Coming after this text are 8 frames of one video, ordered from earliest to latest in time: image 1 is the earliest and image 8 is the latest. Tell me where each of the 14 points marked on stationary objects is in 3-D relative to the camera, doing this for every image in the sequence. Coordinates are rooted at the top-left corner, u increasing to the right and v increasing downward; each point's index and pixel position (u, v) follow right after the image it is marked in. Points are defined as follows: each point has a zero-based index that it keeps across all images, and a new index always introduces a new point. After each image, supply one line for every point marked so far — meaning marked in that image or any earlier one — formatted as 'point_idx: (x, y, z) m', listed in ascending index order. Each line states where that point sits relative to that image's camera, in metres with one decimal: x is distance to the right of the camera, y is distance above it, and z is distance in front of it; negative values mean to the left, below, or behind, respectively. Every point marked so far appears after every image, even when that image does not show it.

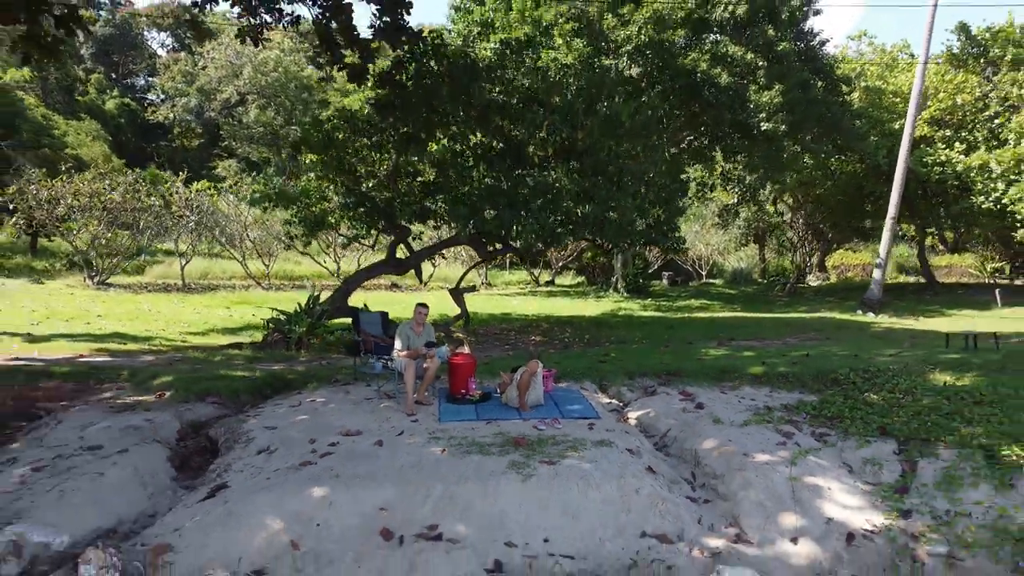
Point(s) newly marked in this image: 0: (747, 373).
0: (+2.5, -0.9, +6.8) m
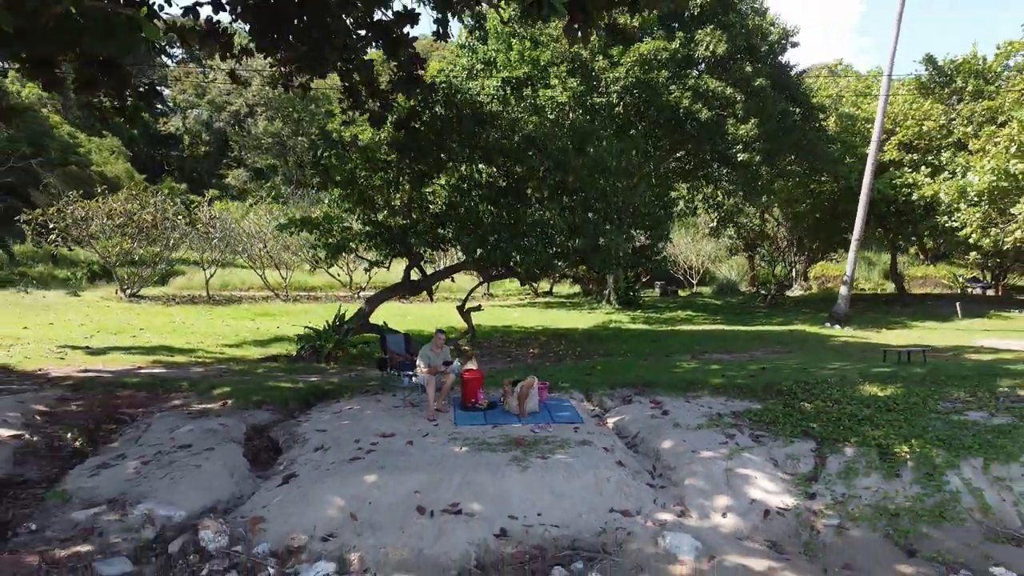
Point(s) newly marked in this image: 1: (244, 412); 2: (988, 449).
0: (+2.5, -1.3, +8.2) m
1: (-3.2, -1.5, +7.5) m
2: (+4.6, -1.5, +6.0) m
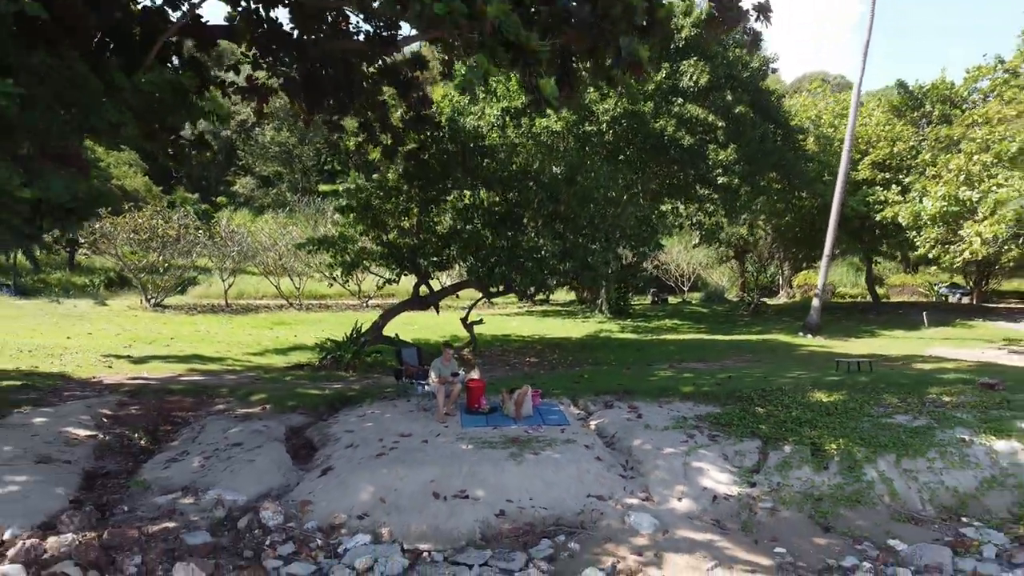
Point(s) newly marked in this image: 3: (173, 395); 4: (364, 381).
0: (+2.5, -1.6, +9.5) m
1: (-3.2, -1.8, +8.8) m
2: (+4.5, -1.8, +7.3) m
3: (-5.4, -1.7, +10.0) m
4: (-2.5, -1.6, +10.5) m
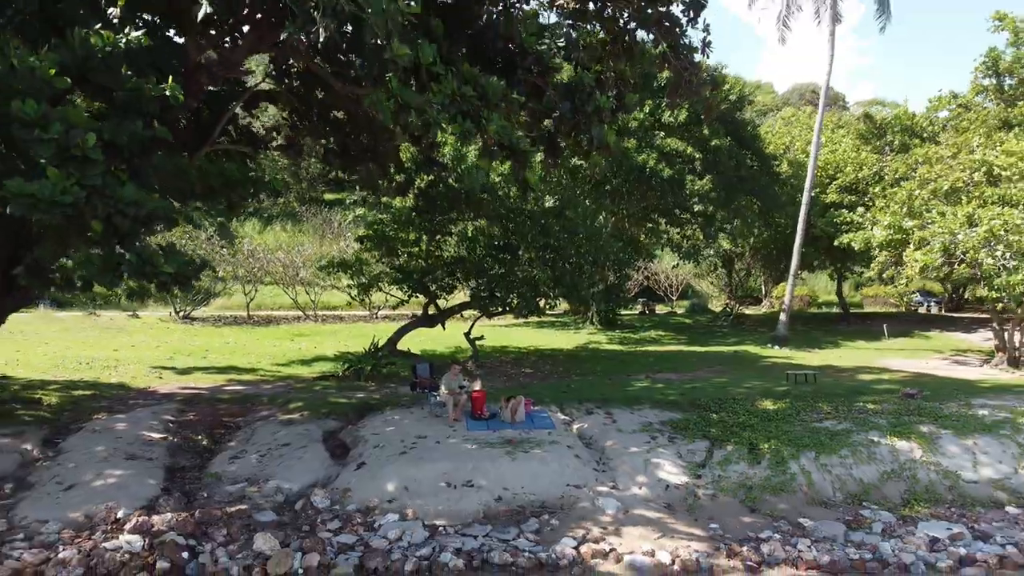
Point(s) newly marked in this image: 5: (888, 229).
0: (+2.5, -2.0, +11.2) m
1: (-3.3, -2.2, +10.6) m
2: (+4.5, -2.3, +9.1) m
3: (-5.5, -2.2, +11.8) m
4: (-2.5, -2.0, +12.3) m
5: (+8.9, +1.4, +14.9) m
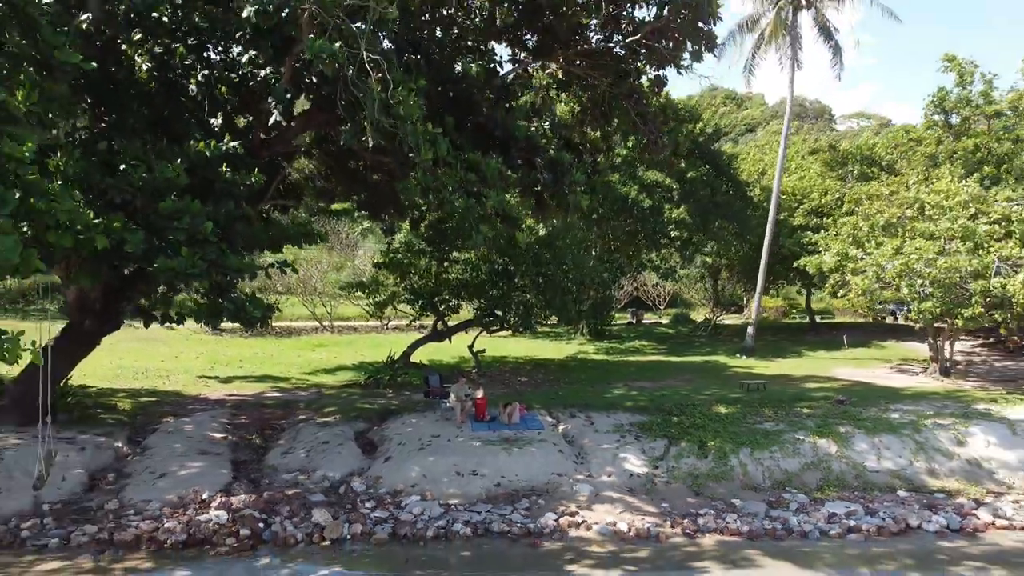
0: (+2.4, -2.5, +13.5) m
1: (-3.3, -2.8, +12.8) m
2: (+4.4, -2.8, +11.4) m
3: (-5.5, -2.7, +14.1) m
4: (-2.6, -2.5, +14.6) m
5: (+8.8, +0.9, +17.1) m
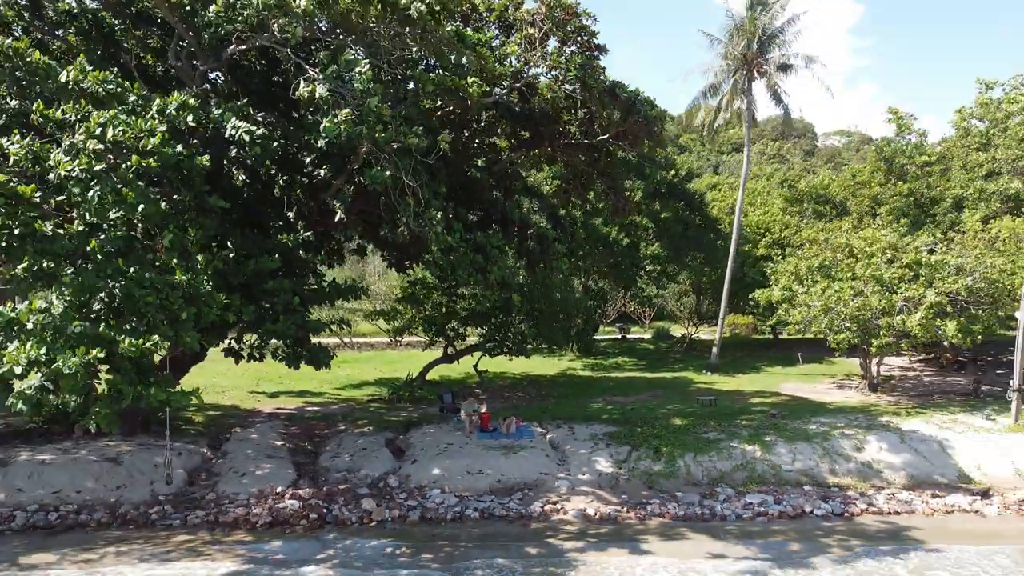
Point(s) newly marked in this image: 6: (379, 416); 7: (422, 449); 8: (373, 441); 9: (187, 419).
0: (+2.3, -3.5, +16.8) m
1: (-3.4, -3.7, +16.1) m
2: (+4.4, -3.8, +14.7) m
3: (-5.6, -3.6, +17.4) m
4: (-2.7, -3.5, +17.9) m
5: (+8.8, -0.1, +20.4) m
6: (-3.7, -3.6, +17.5) m
7: (-2.1, -3.8, +14.9) m
8: (-3.4, -3.8, +15.4) m
9: (-8.7, -3.5, +16.8) m
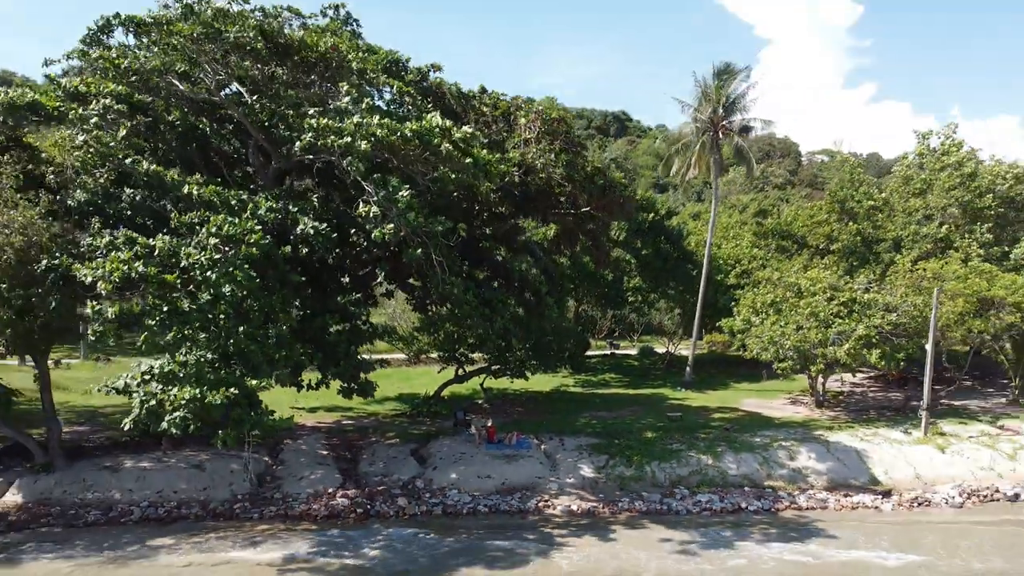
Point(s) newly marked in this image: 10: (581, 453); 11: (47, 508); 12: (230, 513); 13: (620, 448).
0: (+2.4, -4.7, +20.4) m
1: (-3.3, -4.9, +19.8) m
2: (+4.4, -5.0, +18.3) m
3: (-5.5, -4.8, +21.0) m
4: (-2.6, -4.7, +21.5) m
5: (+8.8, -1.3, +24.1) m
6: (-3.7, -4.8, +21.2) m
7: (-2.1, -5.0, +18.6) m
8: (-3.4, -5.0, +19.1) m
9: (-8.7, -4.7, +20.4) m
10: (+2.1, -4.9, +18.7) m
11: (-11.6, -5.5, +15.7) m
12: (-7.1, -5.7, +15.9) m
13: (+3.3, -4.8, +18.9) m
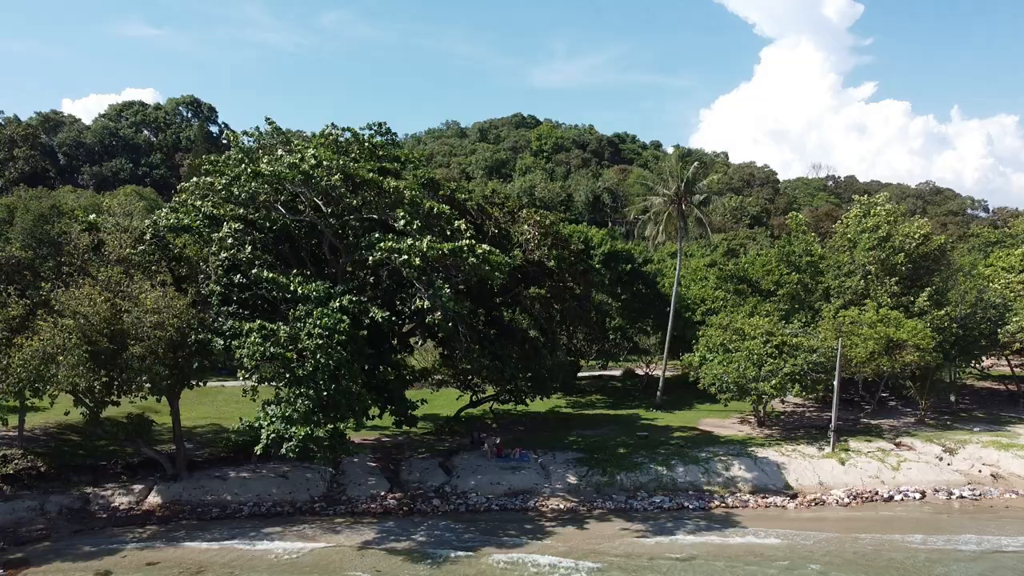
0: (+2.5, -6.7, +26.5) m
1: (-3.2, -7.0, +25.8) m
2: (+4.6, -7.0, +24.3) m
3: (-5.4, -6.9, +27.1) m
4: (-2.5, -6.7, +27.6) m
5: (+9.0, -3.3, +30.1) m
6: (-3.5, -6.8, +27.2) m
7: (-2.0, -7.1, +24.6) m
8: (-3.2, -7.0, +25.1) m
9: (-8.5, -6.8, +26.5) m
10: (+2.2, -7.0, +24.8) m
11: (-11.5, -7.6, +21.7) m
12: (-7.0, -7.8, +21.9) m
13: (+3.4, -6.9, +25.0) m
